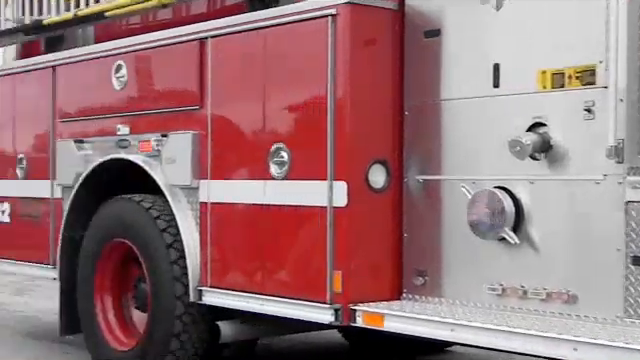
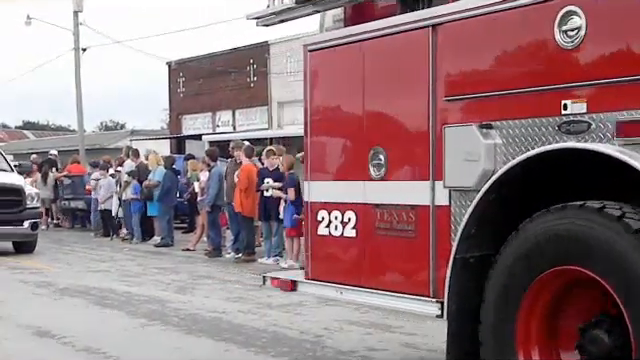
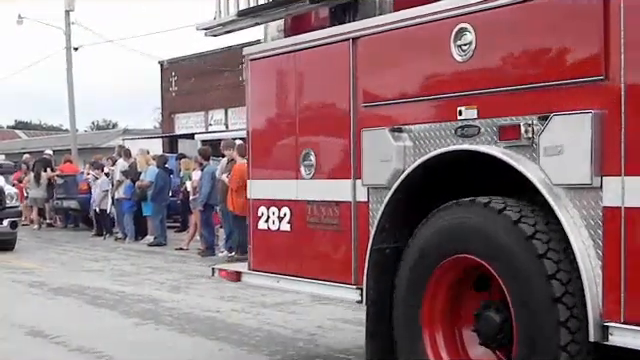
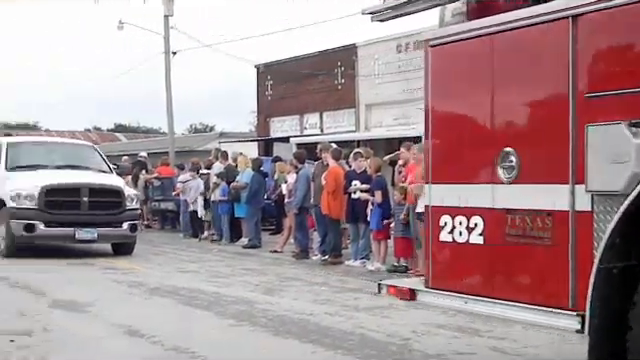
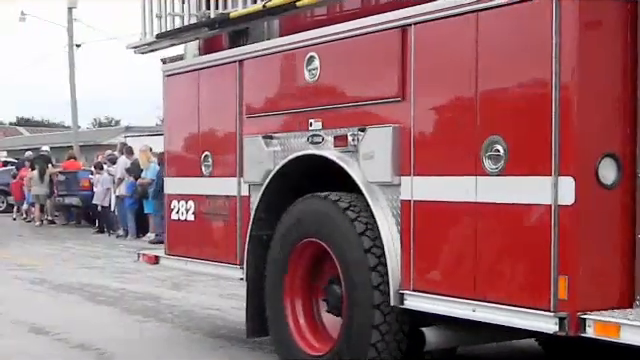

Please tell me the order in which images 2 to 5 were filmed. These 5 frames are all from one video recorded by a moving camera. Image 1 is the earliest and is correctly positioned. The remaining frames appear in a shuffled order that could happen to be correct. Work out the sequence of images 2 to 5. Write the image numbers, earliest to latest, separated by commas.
5, 3, 2, 4
